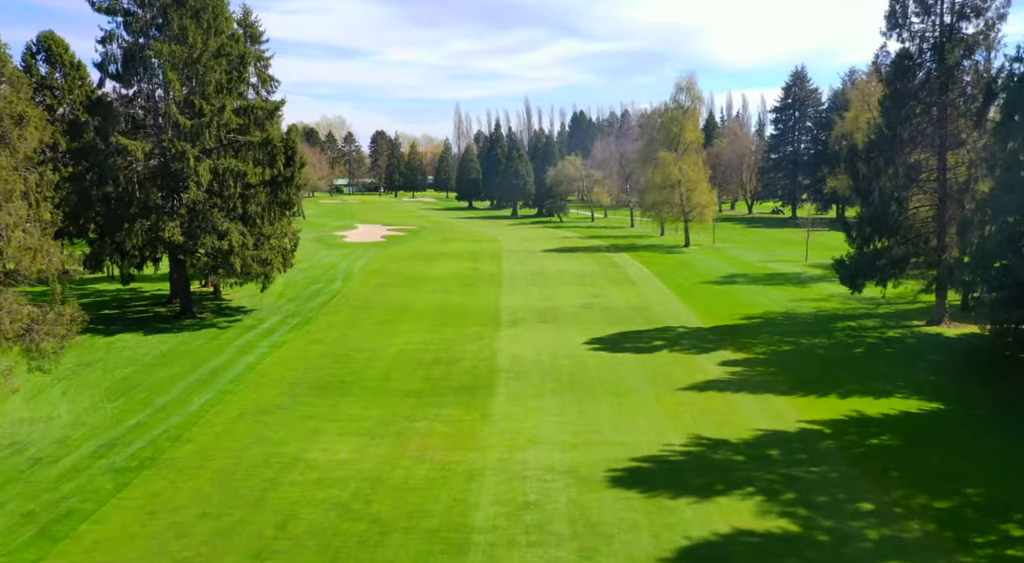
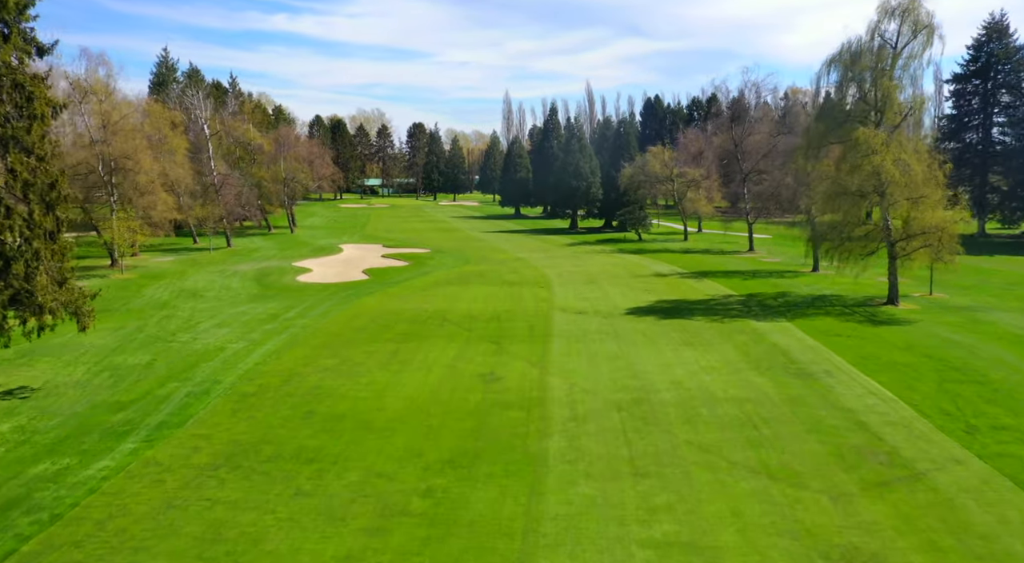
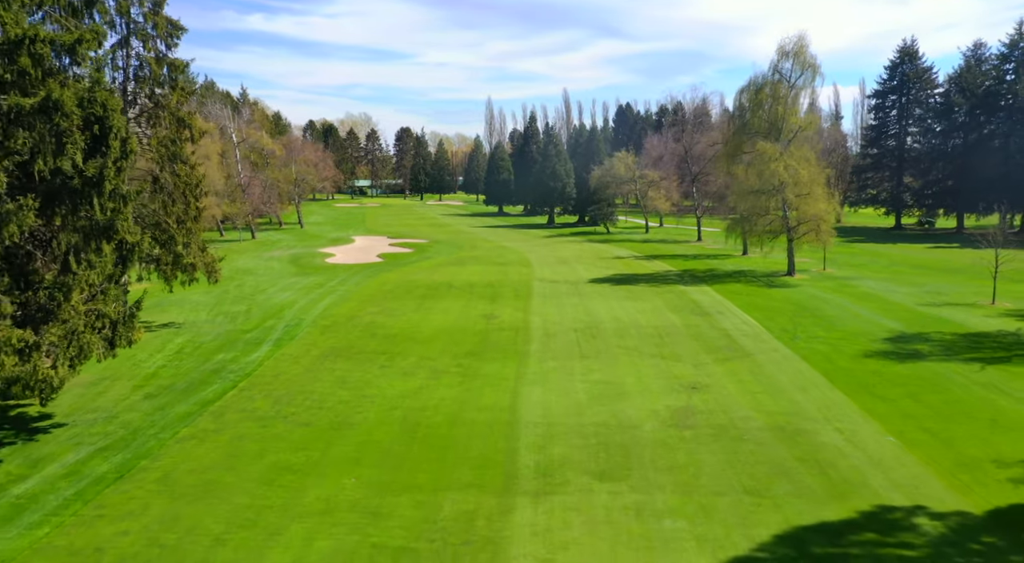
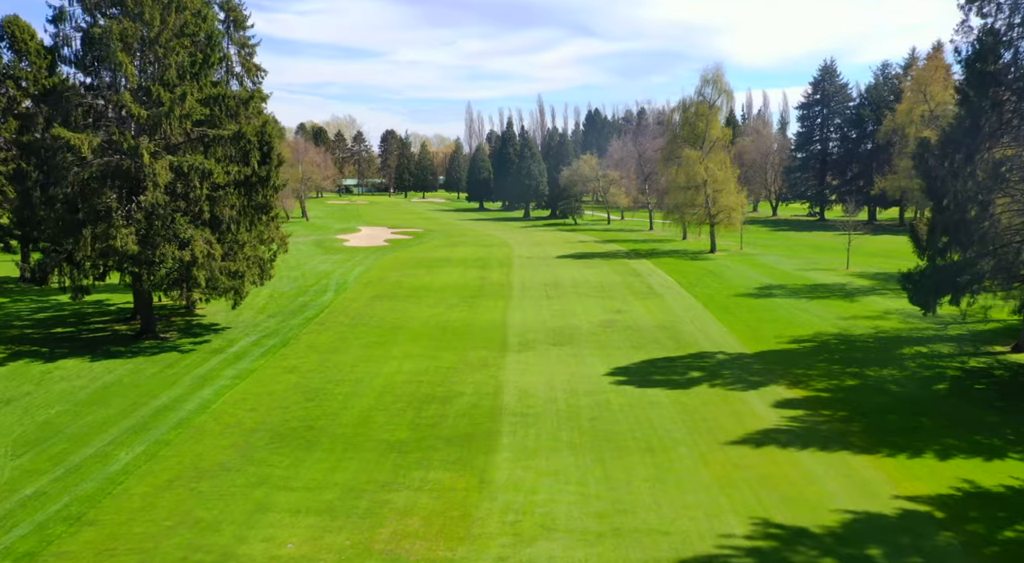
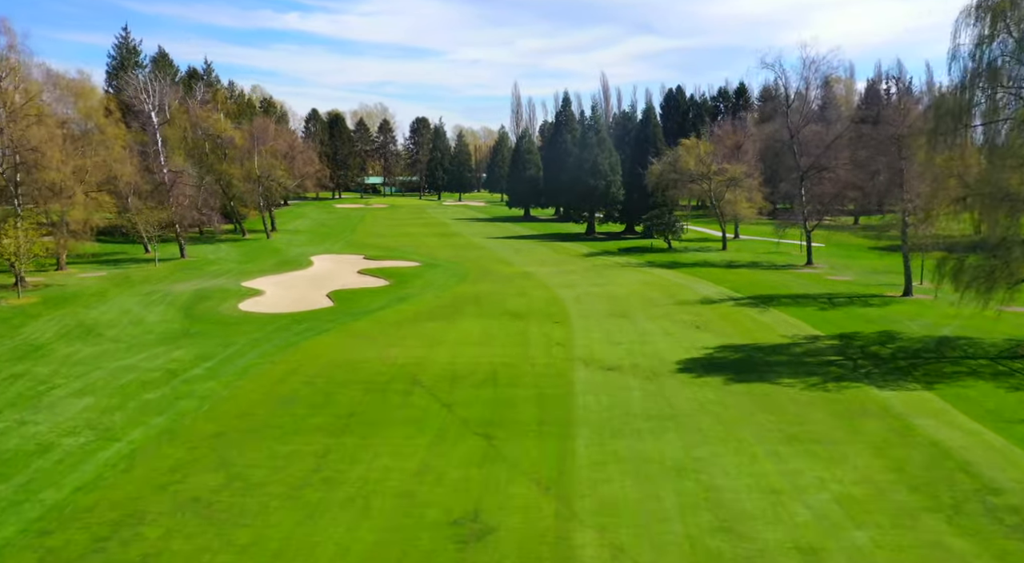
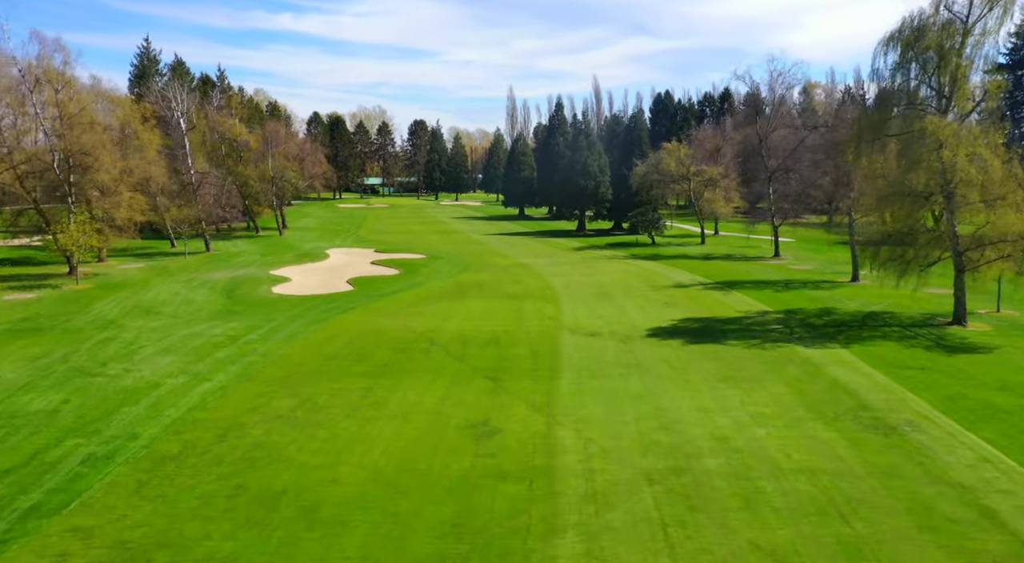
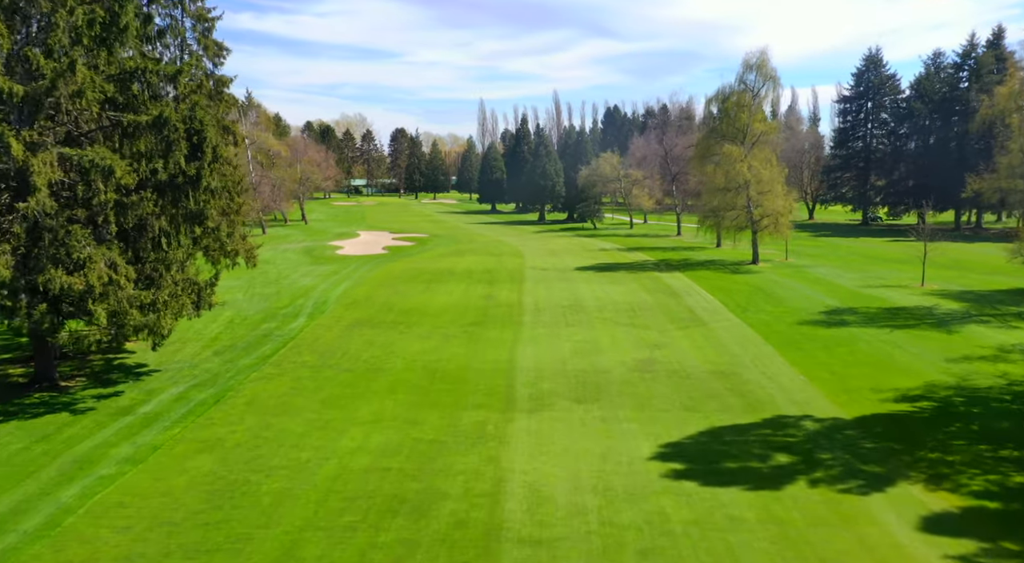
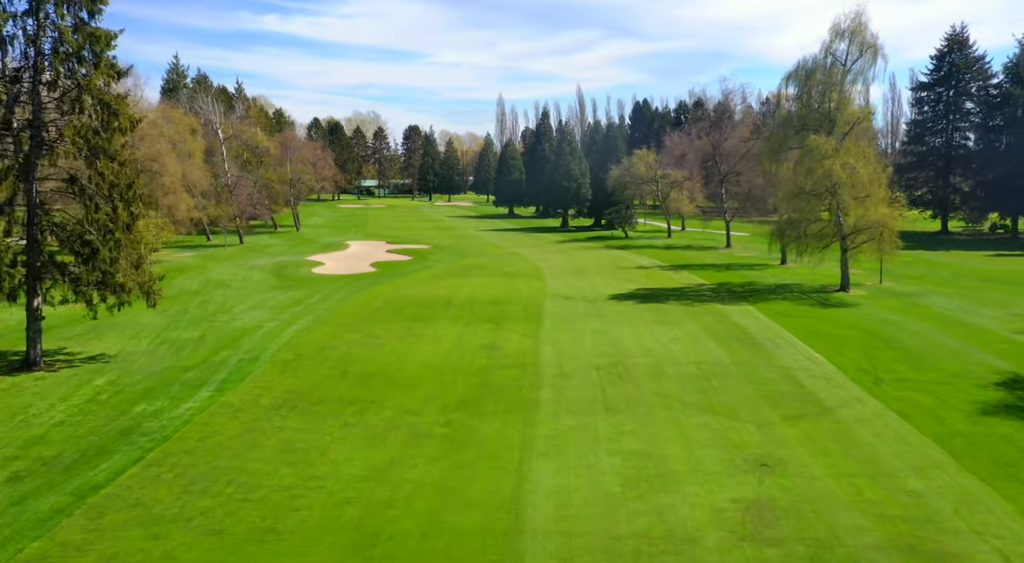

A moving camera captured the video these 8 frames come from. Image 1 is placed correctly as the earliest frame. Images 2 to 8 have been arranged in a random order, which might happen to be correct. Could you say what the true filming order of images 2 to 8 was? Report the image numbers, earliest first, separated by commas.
4, 7, 3, 8, 2, 6, 5
